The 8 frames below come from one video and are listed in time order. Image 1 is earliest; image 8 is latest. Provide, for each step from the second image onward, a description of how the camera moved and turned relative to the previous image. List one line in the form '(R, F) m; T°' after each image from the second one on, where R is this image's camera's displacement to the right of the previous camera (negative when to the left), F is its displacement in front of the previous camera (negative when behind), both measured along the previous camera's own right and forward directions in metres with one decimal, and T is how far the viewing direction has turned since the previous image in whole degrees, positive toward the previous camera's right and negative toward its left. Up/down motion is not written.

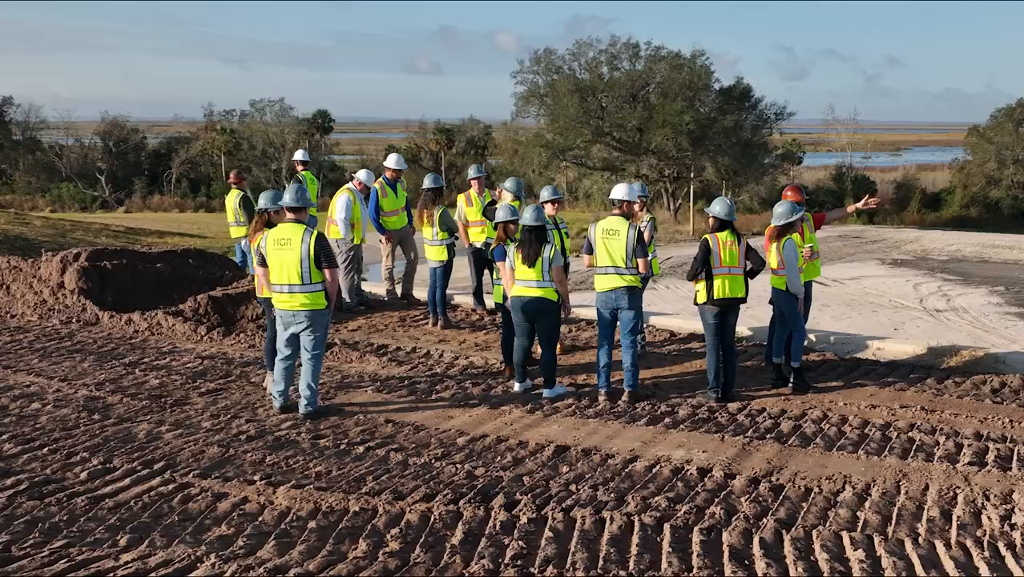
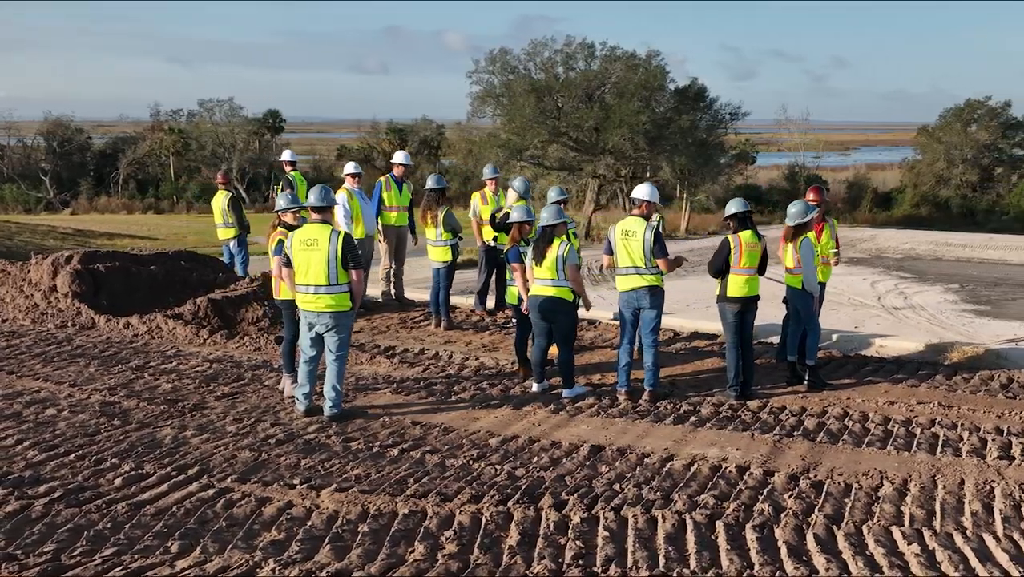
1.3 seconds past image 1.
(-0.4, 0.0) m; +2°
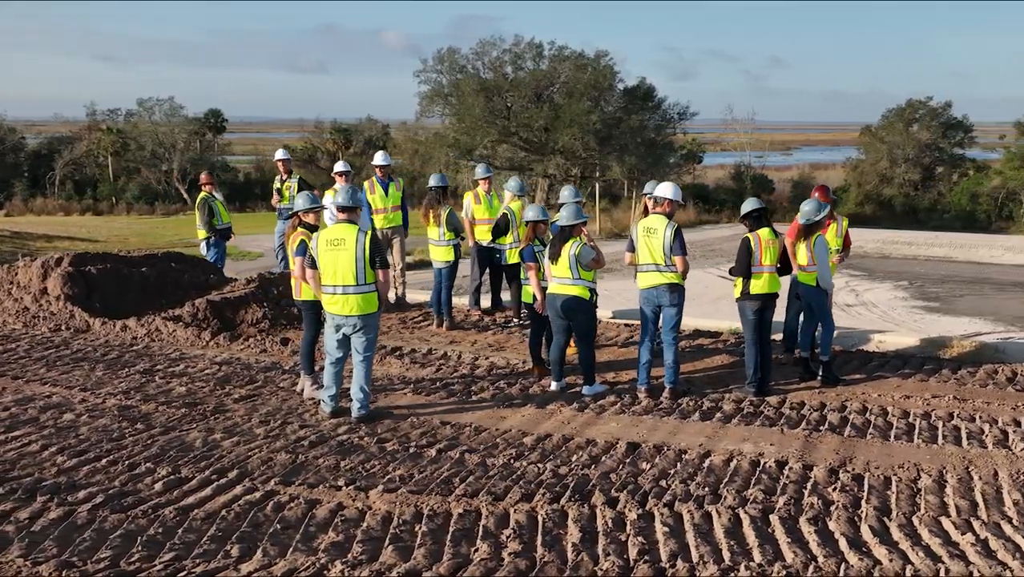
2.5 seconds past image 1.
(-0.5, 0.0) m; +3°
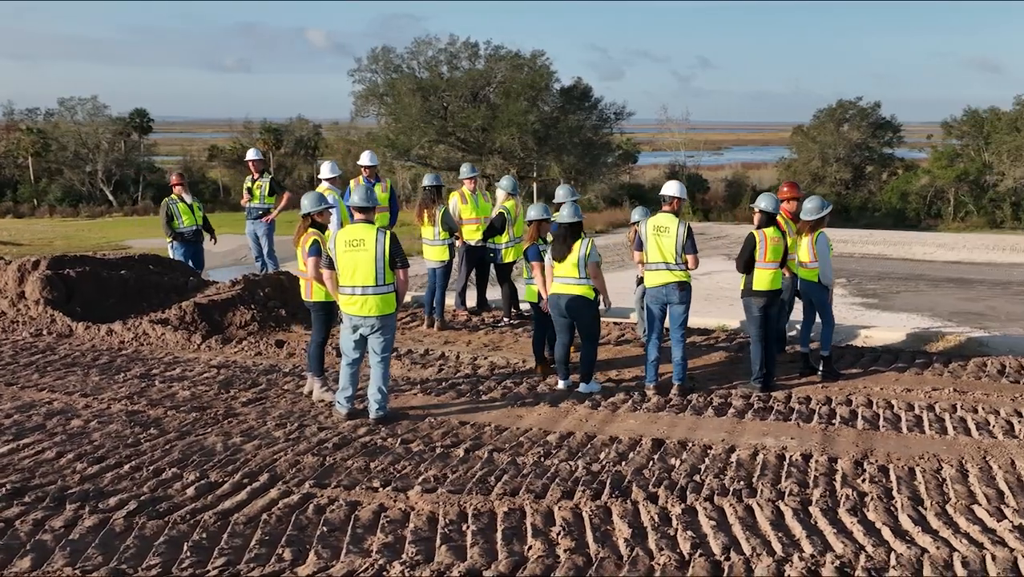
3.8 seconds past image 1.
(-0.5, 0.0) m; +3°
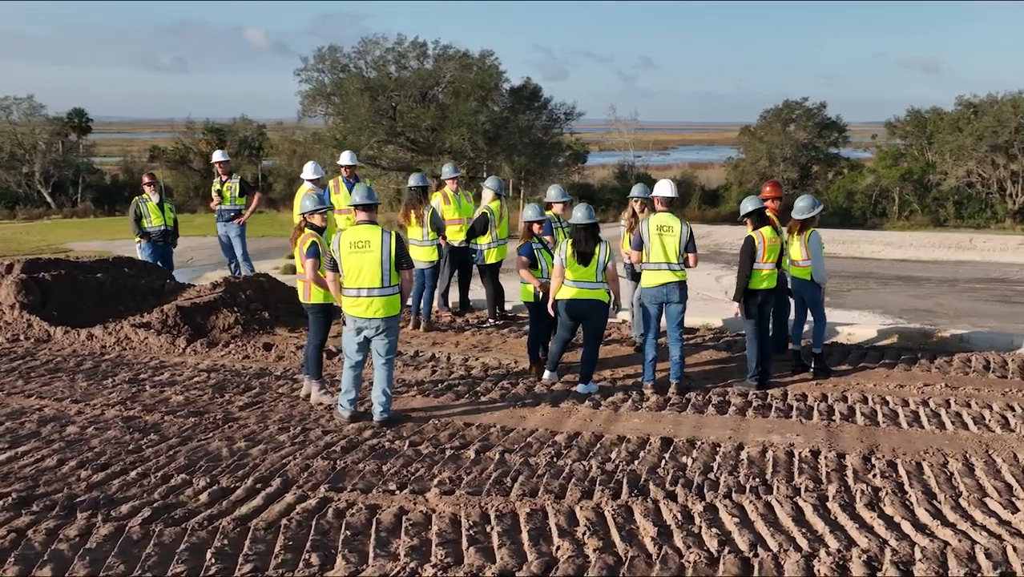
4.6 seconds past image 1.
(-0.3, 0.0) m; +3°
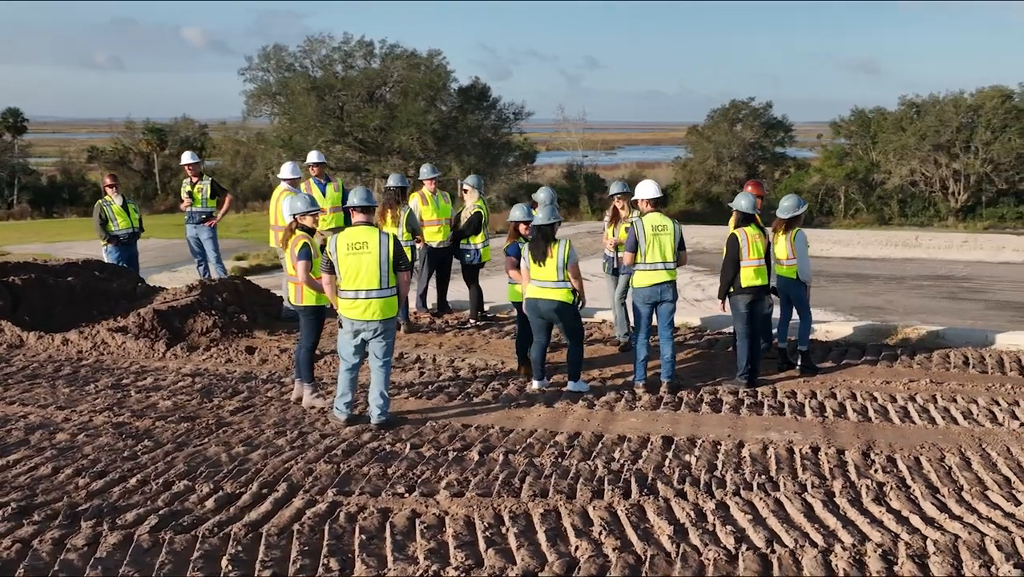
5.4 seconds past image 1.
(-0.3, 0.0) m; +3°
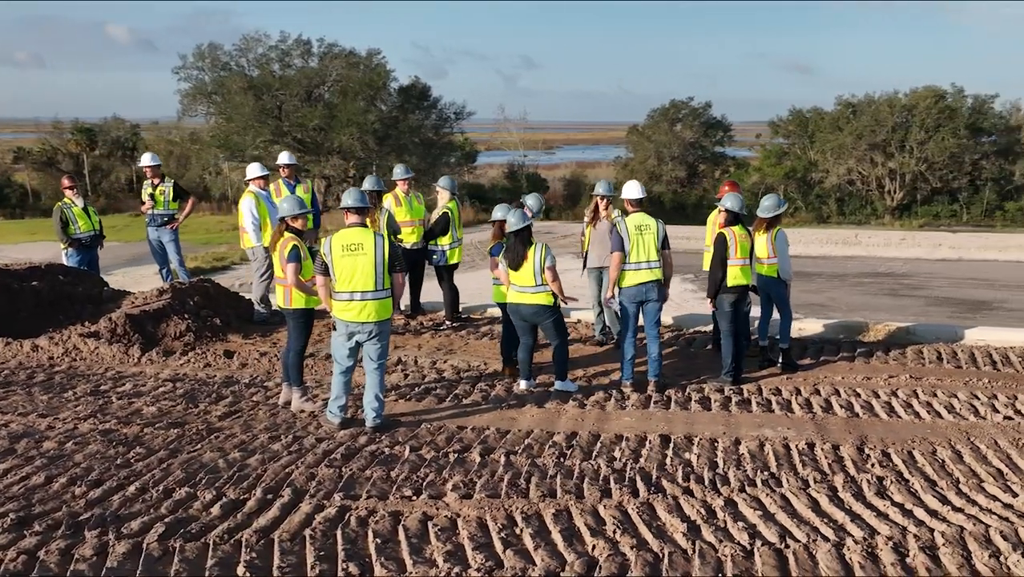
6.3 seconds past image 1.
(-0.3, 0.0) m; +3°
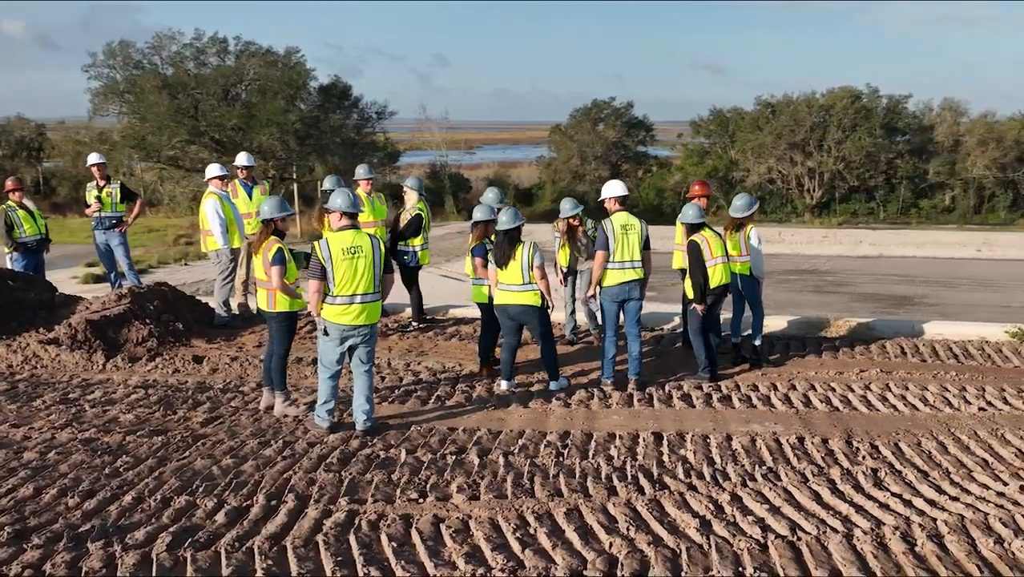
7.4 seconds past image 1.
(-0.4, 0.0) m; +4°
